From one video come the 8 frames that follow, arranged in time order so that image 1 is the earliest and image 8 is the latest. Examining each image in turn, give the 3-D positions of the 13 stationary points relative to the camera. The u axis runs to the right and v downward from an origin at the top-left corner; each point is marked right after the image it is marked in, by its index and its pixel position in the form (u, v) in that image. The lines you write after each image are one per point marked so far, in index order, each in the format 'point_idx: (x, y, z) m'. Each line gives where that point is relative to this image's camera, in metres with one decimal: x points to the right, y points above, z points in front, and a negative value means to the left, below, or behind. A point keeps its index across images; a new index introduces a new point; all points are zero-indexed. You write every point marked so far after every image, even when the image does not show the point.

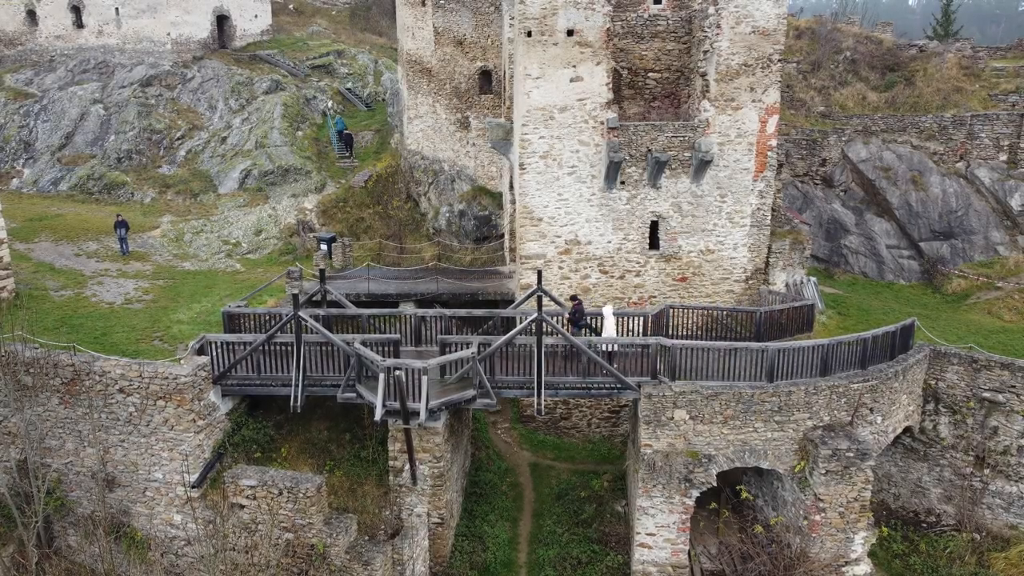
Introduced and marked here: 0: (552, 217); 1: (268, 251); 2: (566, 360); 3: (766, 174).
0: (+0.6, +1.0, +11.3) m
1: (-4.4, +0.7, +14.7) m
2: (+0.6, -0.8, +9.2) m
3: (+3.6, +1.6, +11.5) m
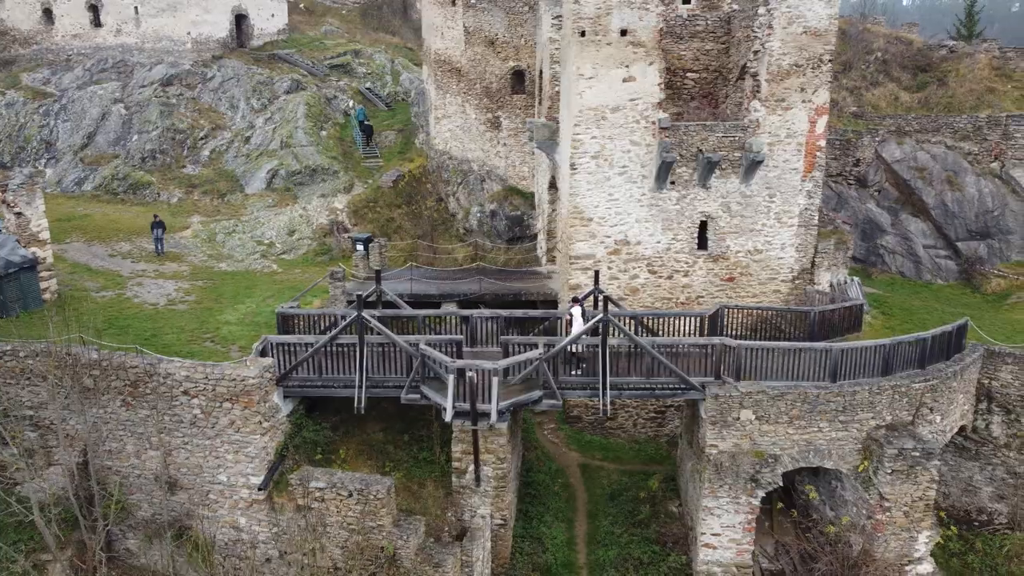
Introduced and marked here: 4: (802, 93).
0: (+1.3, +1.0, +11.2) m
1: (-3.8, +0.7, +14.7) m
2: (+1.3, -0.8, +9.1) m
3: (+4.3, +1.6, +11.5) m
4: (+4.0, +2.7, +11.1) m
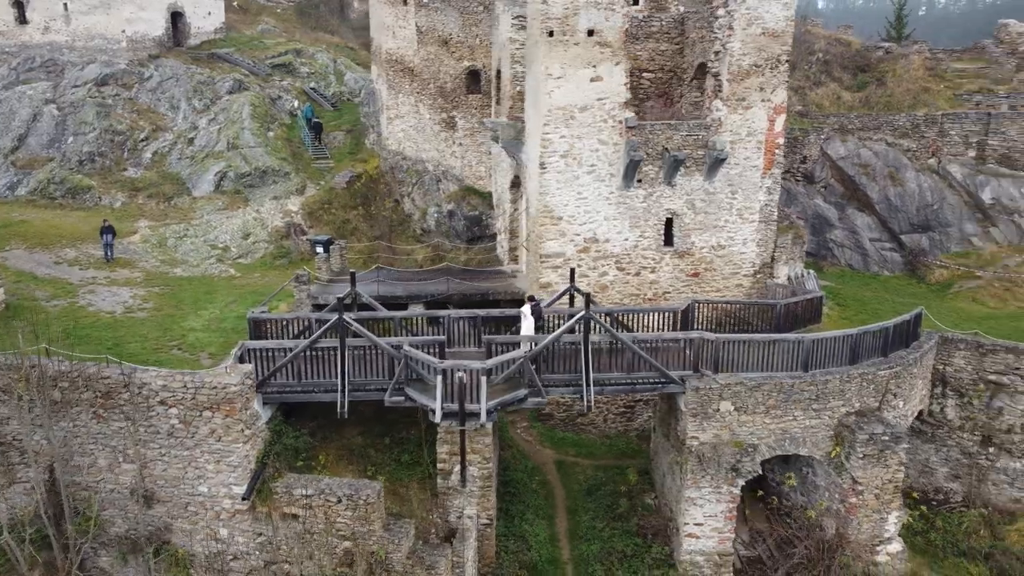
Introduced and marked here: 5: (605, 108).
0: (+0.8, +1.0, +11.3) m
1: (-4.5, +0.6, +14.3) m
2: (+1.1, -0.8, +9.3) m
3: (+3.8, +1.7, +11.9) m
4: (+3.5, +2.8, +11.5) m
5: (+1.3, +2.5, +11.0) m
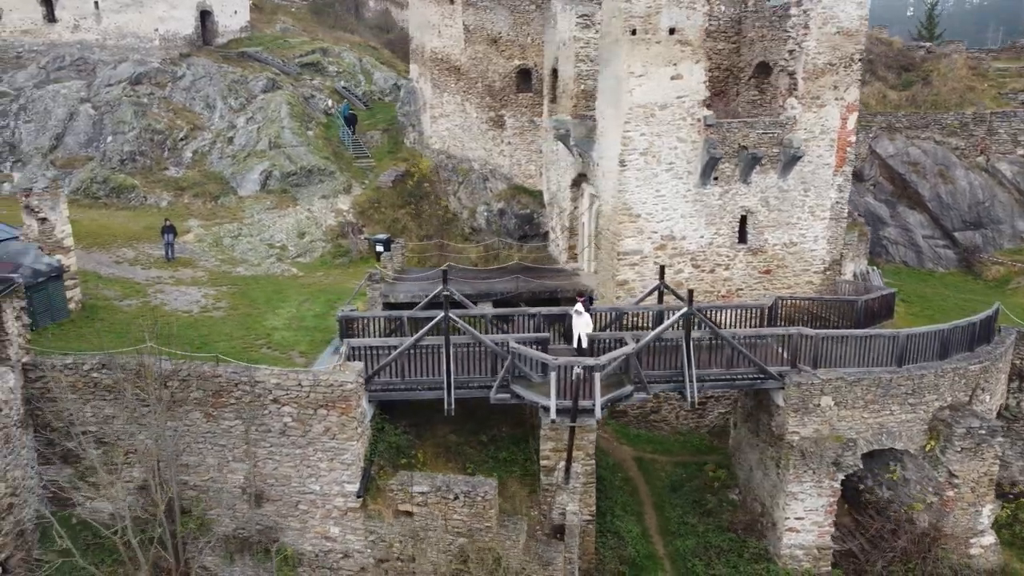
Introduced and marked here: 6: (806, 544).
0: (+1.9, +1.1, +11.4) m
1: (-3.4, +0.6, +14.3) m
2: (+2.3, -0.7, +9.3) m
3: (+4.9, +1.8, +12.0) m
4: (+4.6, +2.8, +11.6) m
5: (+2.4, +2.5, +11.1) m
6: (+3.4, -3.0, +9.4) m
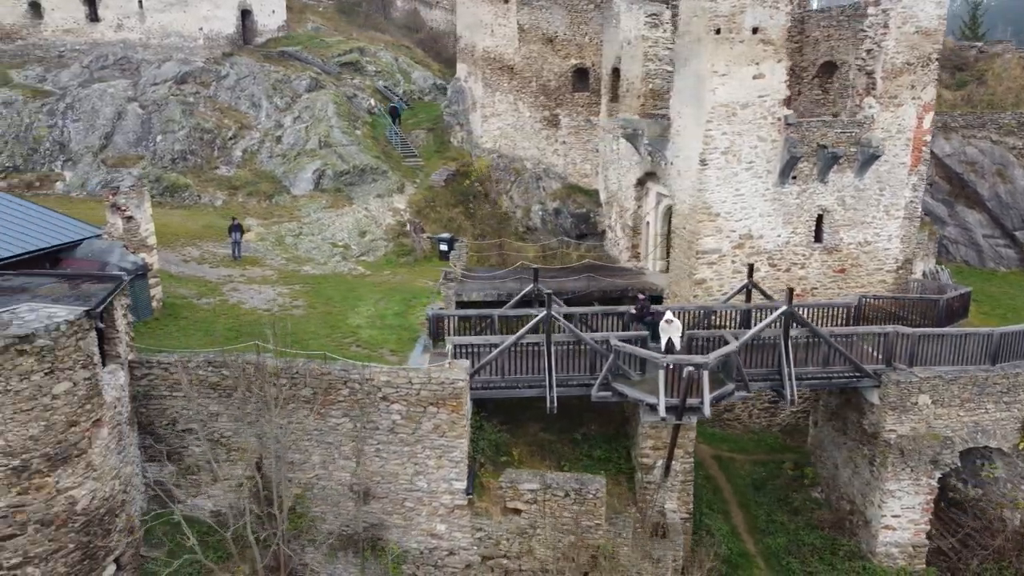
0: (+3.1, +1.1, +11.4) m
1: (-2.3, +0.6, +14.3) m
2: (+3.4, -0.7, +9.3) m
3: (+6.0, +1.8, +12.0) m
4: (+5.7, +2.8, +11.6) m
5: (+3.5, +2.5, +11.1) m
6: (+4.5, -3.0, +9.4) m
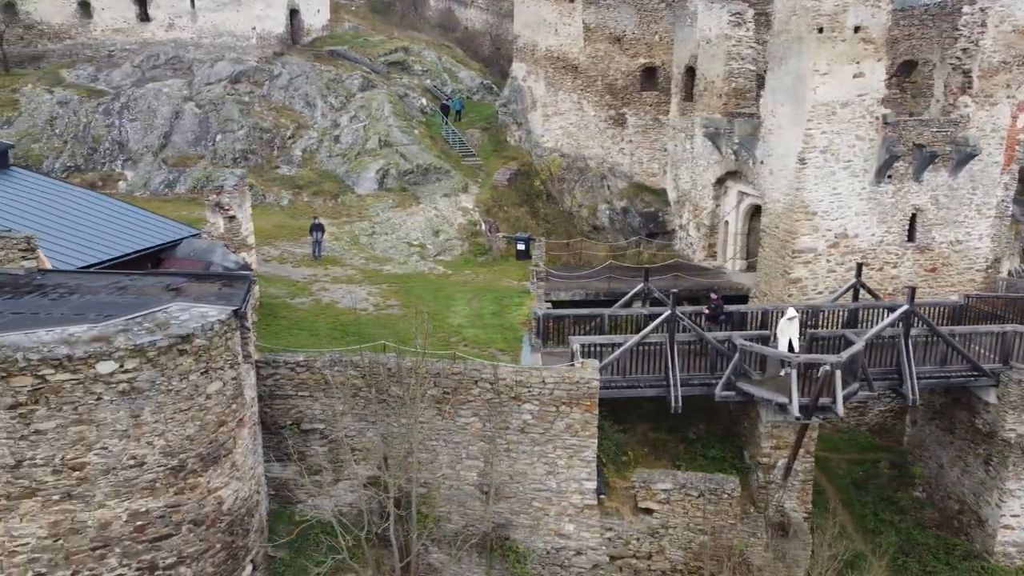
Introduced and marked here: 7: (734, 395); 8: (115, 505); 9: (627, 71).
0: (+4.4, +1.1, +11.4) m
1: (-0.9, +0.6, +14.3) m
2: (+4.8, -0.7, +9.3) m
3: (+7.4, +1.8, +12.0) m
4: (+7.1, +2.9, +11.6) m
5: (+4.8, +2.5, +11.1) m
6: (+5.9, -2.9, +9.4) m
7: (+2.4, -1.2, +8.9) m
8: (-3.3, -1.8, +6.6) m
9: (+2.3, +4.4, +16.4) m
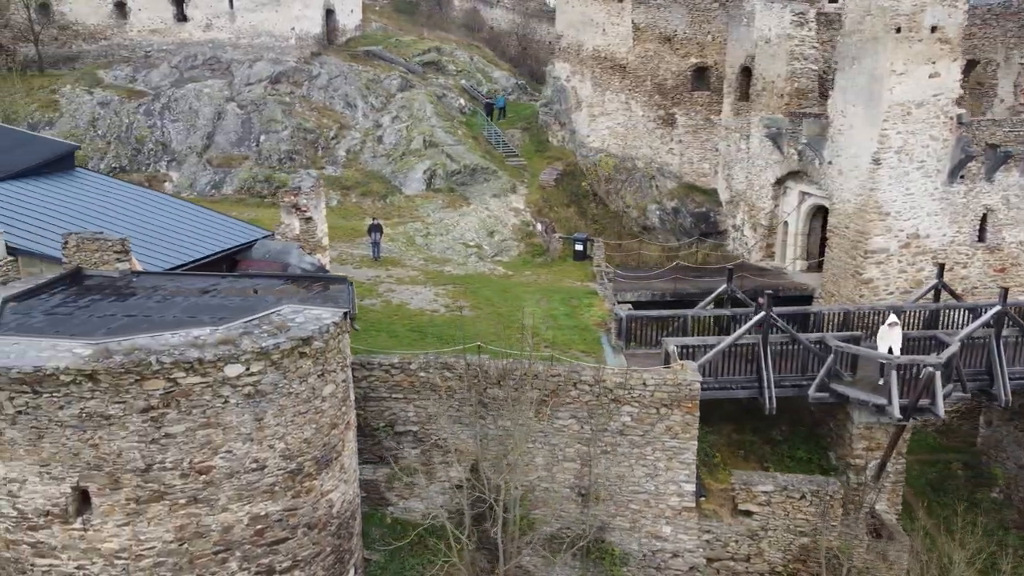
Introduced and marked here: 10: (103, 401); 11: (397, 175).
0: (+5.4, +1.1, +11.4) m
1: (+0.1, +0.6, +14.3) m
2: (+5.8, -0.7, +9.3) m
3: (+8.4, +1.8, +11.9) m
4: (+8.1, +2.8, +11.5) m
5: (+5.9, +2.5, +11.0) m
6: (+6.9, -3.0, +9.3) m
7: (+3.5, -1.2, +8.9) m
8: (-2.2, -1.8, +6.6) m
9: (+3.3, +4.4, +16.4) m
10: (-3.0, -0.8, +6.0) m
11: (-2.5, +2.4, +17.4) m
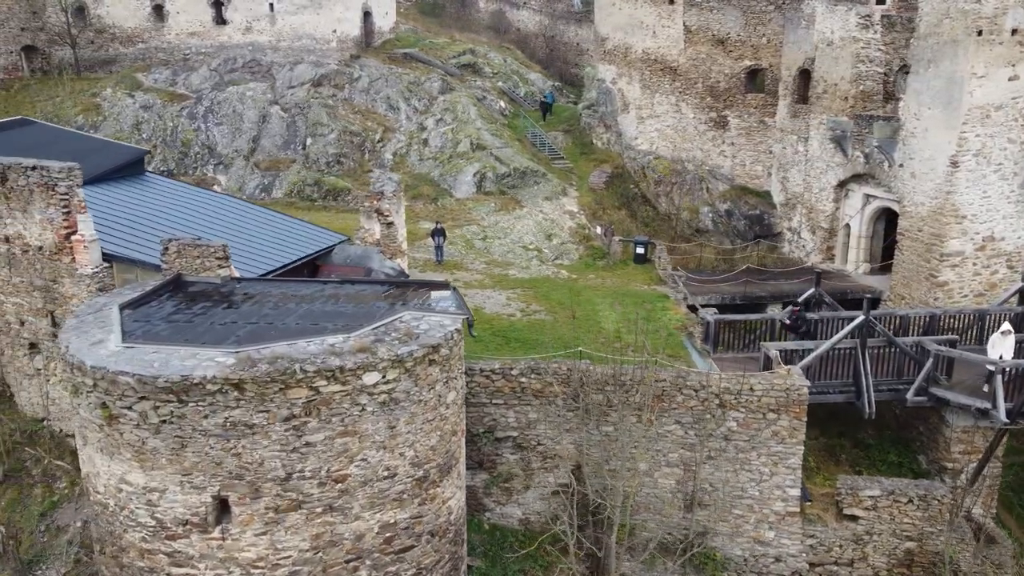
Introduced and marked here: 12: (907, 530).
0: (+6.5, +1.0, +11.4) m
1: (+1.1, +0.6, +14.3) m
2: (+6.8, -0.8, +9.3) m
3: (+9.5, +1.8, +11.9) m
4: (+9.2, +2.8, +11.5) m
5: (+6.9, +2.5, +11.0) m
6: (+8.0, -3.0, +9.3) m
7: (+4.5, -1.2, +8.9) m
8: (-1.2, -1.9, +6.6) m
9: (+4.4, +4.3, +16.4) m
10: (-2.0, -0.9, +6.0) m
11: (-1.4, +2.4, +17.4) m
12: (+4.0, -2.5, +8.2) m
